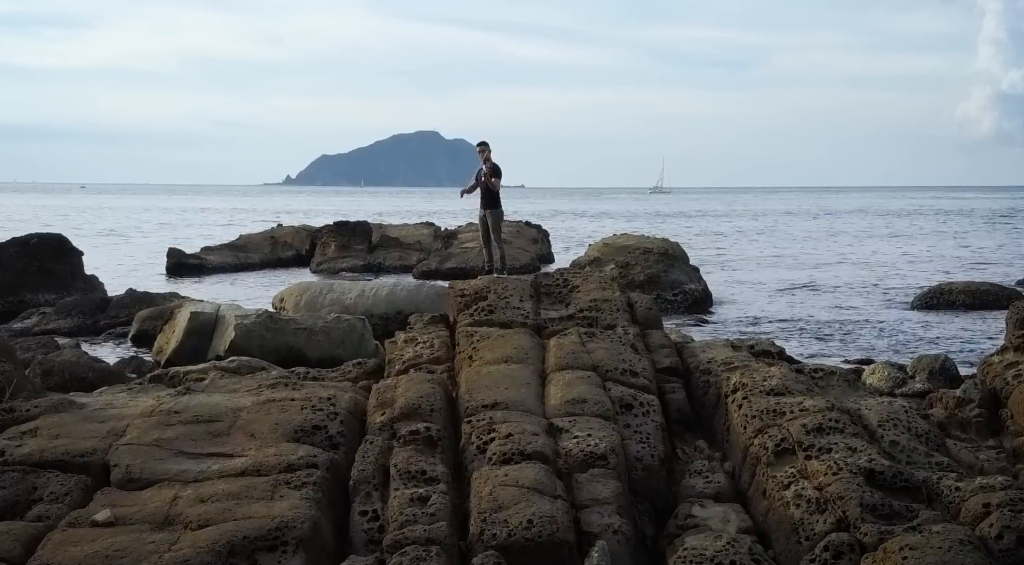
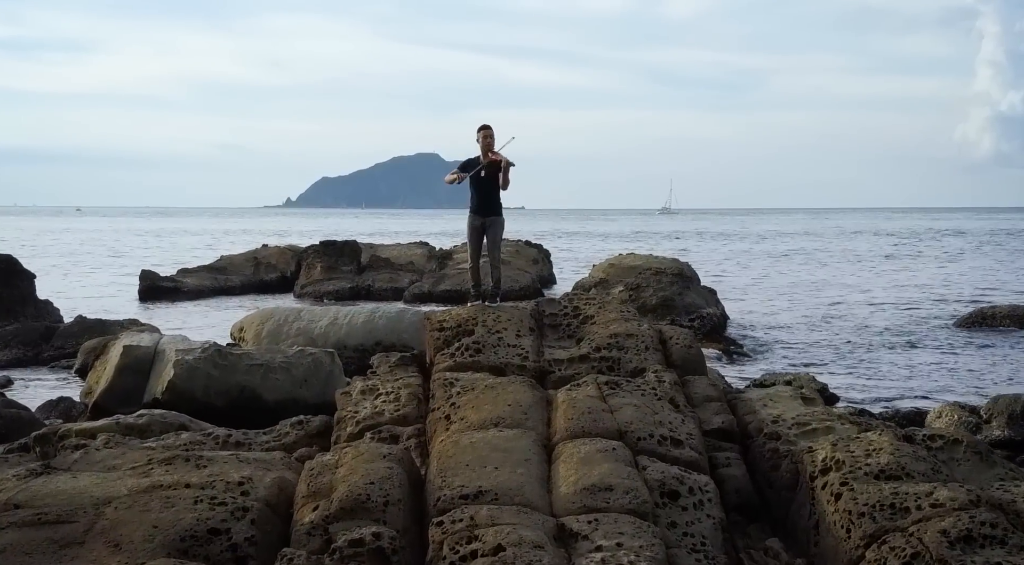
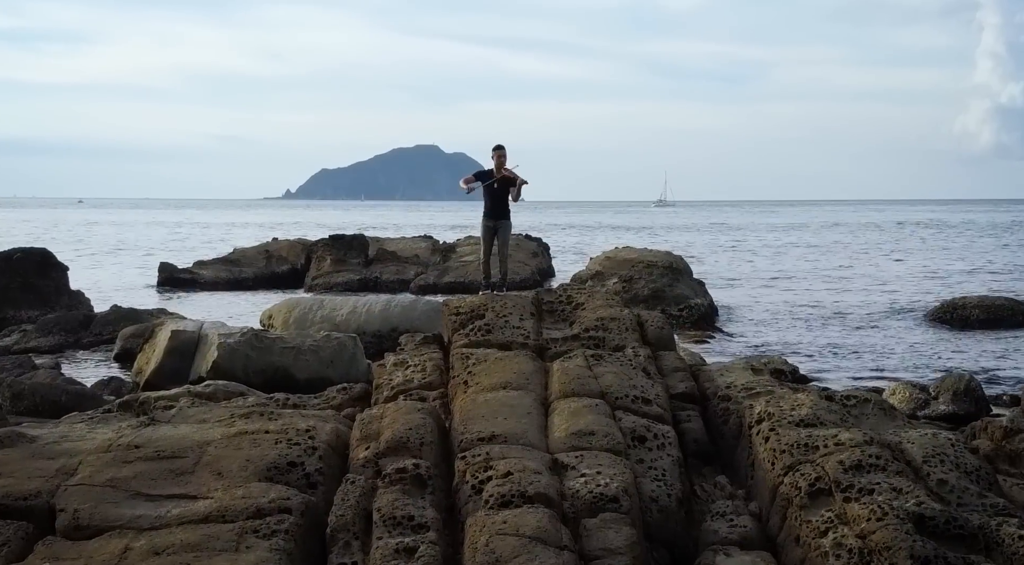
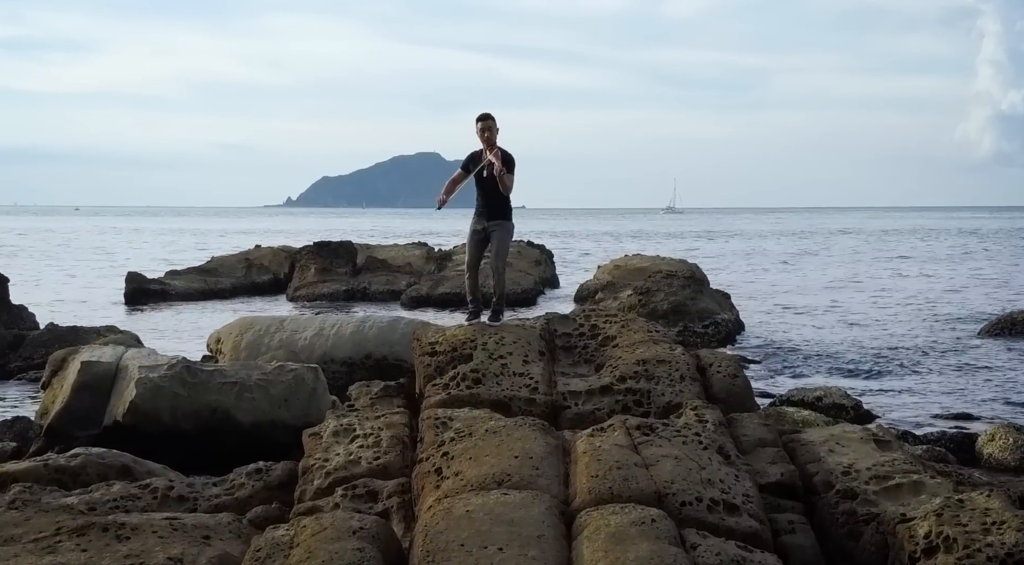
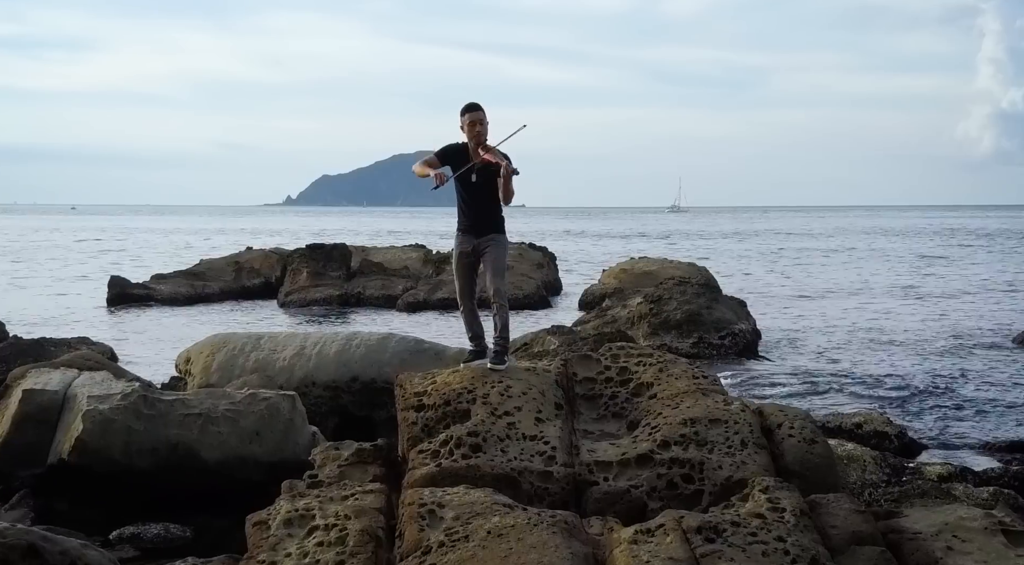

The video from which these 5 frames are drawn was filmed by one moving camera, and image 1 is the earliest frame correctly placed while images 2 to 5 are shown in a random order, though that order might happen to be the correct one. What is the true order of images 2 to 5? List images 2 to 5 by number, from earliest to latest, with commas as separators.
3, 2, 4, 5
